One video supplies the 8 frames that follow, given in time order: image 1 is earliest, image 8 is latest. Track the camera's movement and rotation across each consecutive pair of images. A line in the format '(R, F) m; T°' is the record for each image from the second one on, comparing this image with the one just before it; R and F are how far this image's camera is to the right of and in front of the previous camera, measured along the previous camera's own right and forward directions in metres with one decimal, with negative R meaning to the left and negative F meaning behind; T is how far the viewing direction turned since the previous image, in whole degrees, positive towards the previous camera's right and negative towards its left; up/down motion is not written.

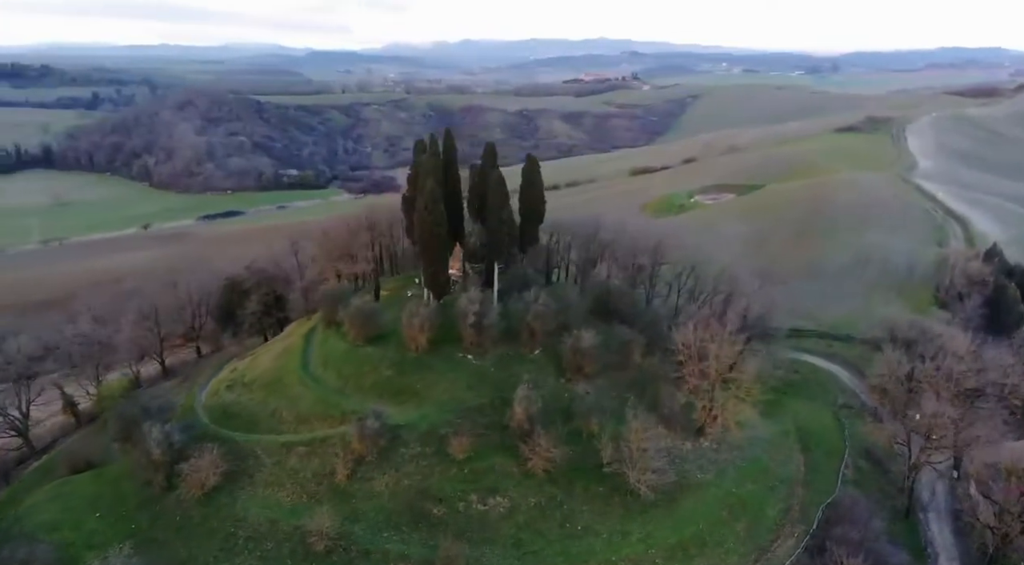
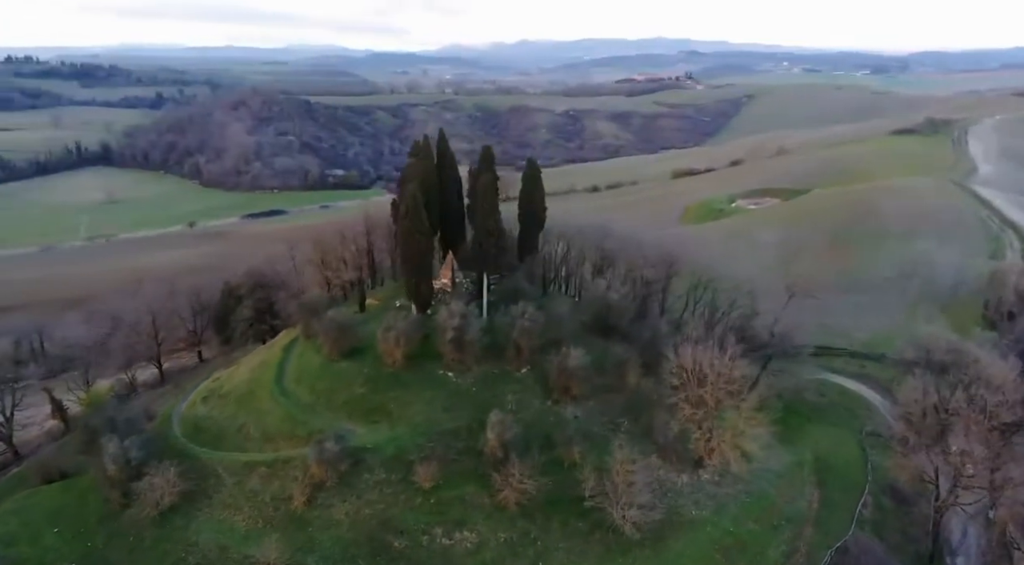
(+2.6, +2.1) m; -4°
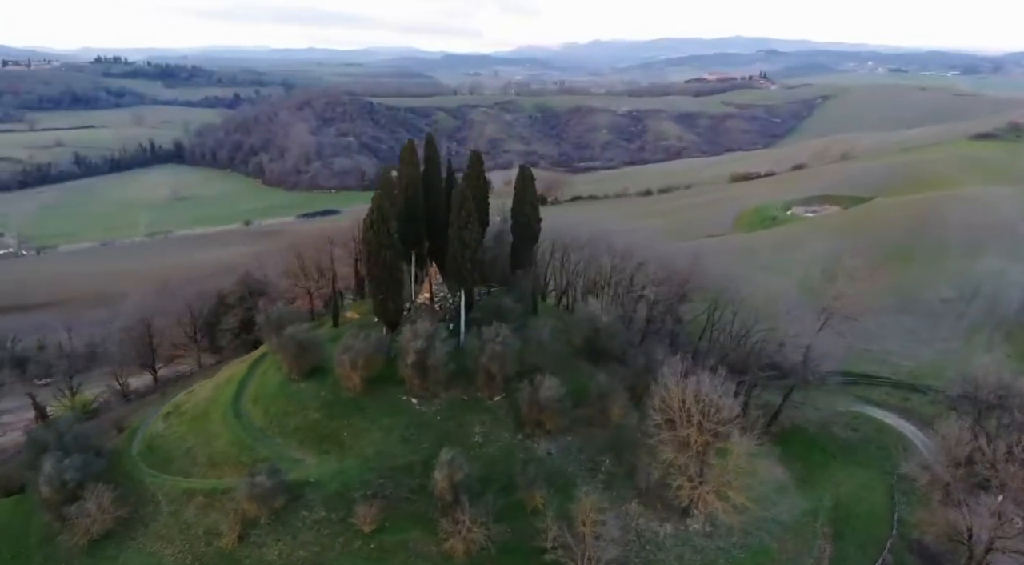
(+3.4, +2.8) m; -5°
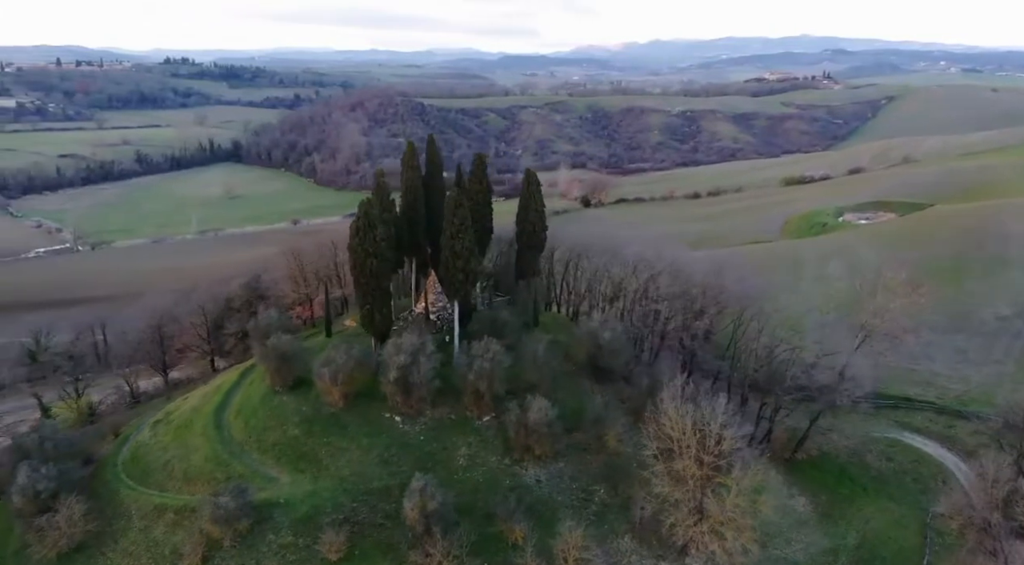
(+2.1, +1.7) m; -4°
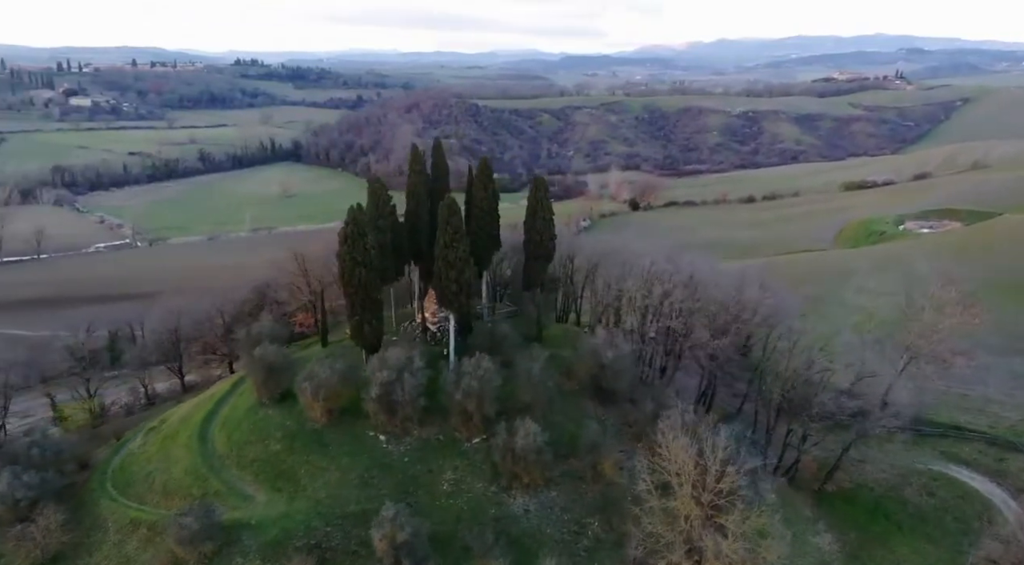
(+2.1, +1.7) m; -4°
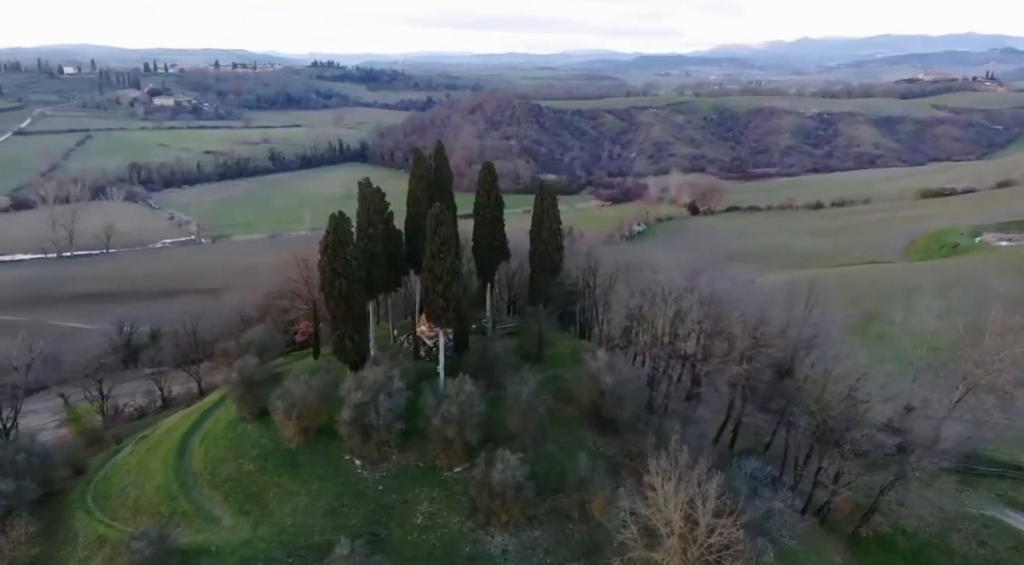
(+2.5, +2.0) m; -5°
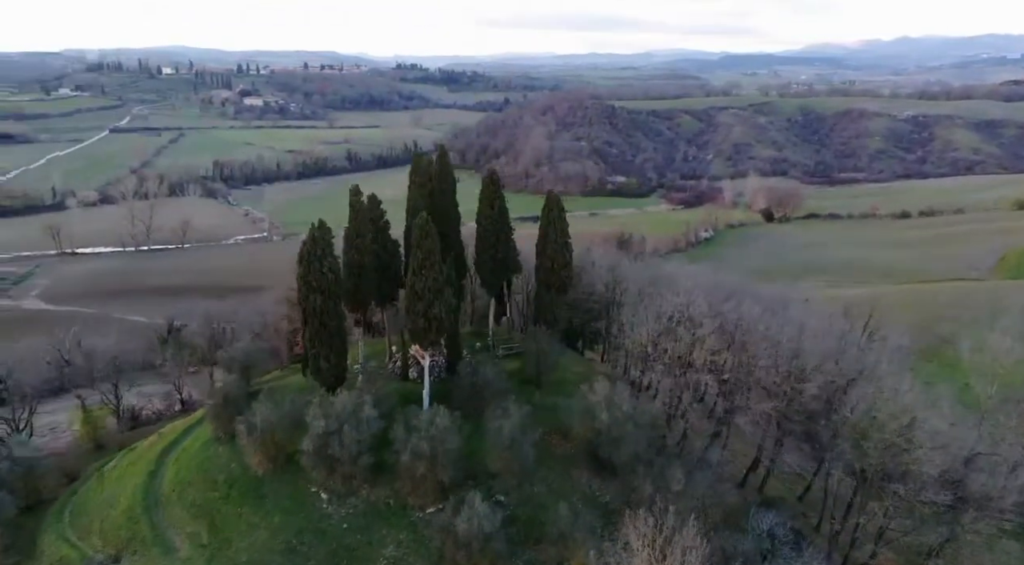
(+2.7, +2.4) m; -6°
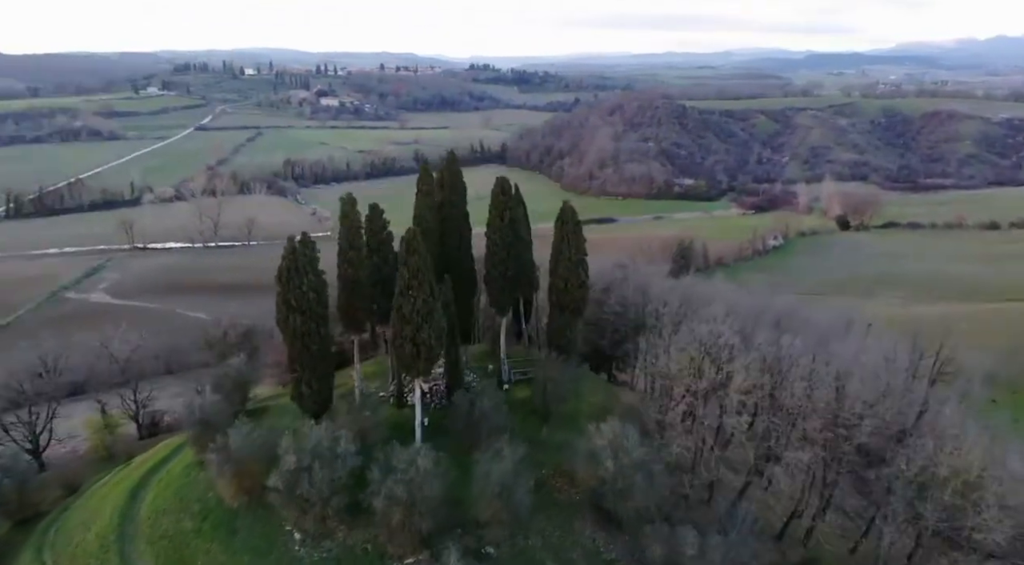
(+1.9, +2.5) m; -5°
